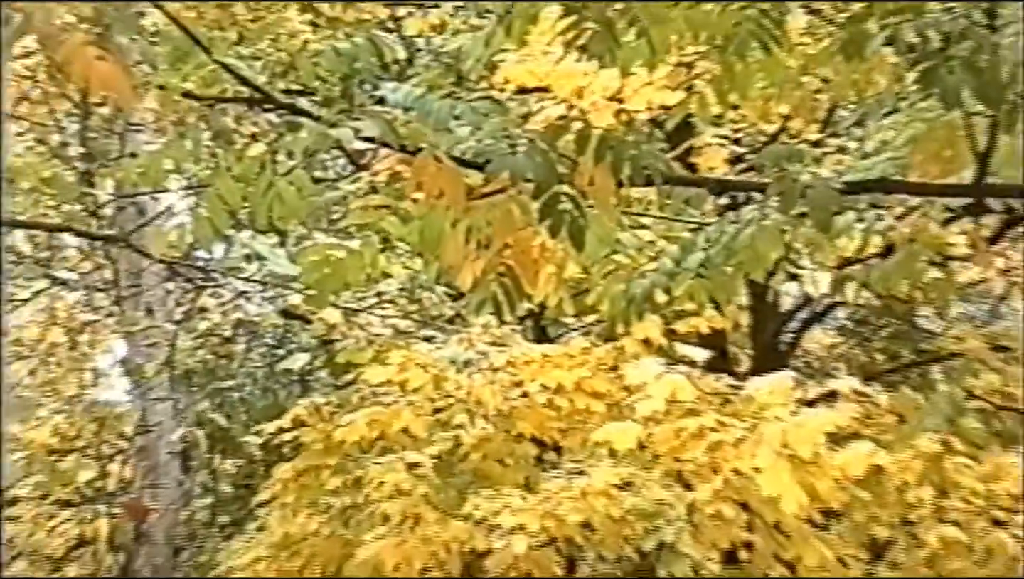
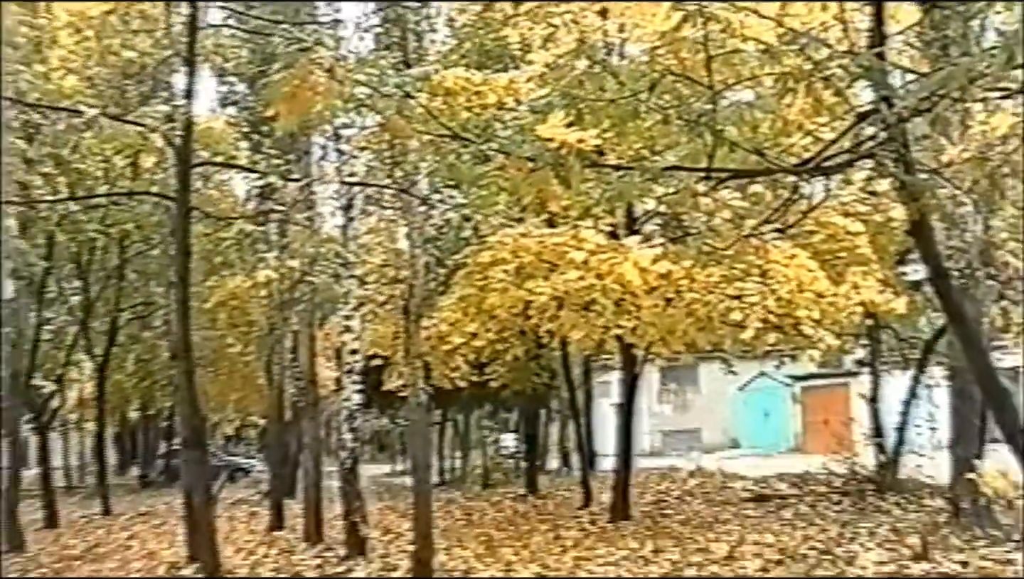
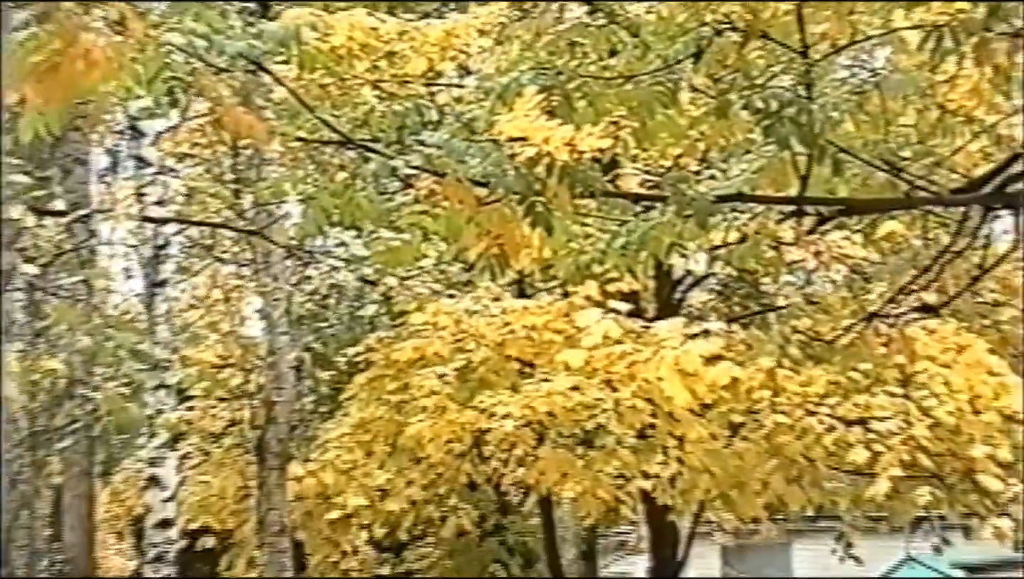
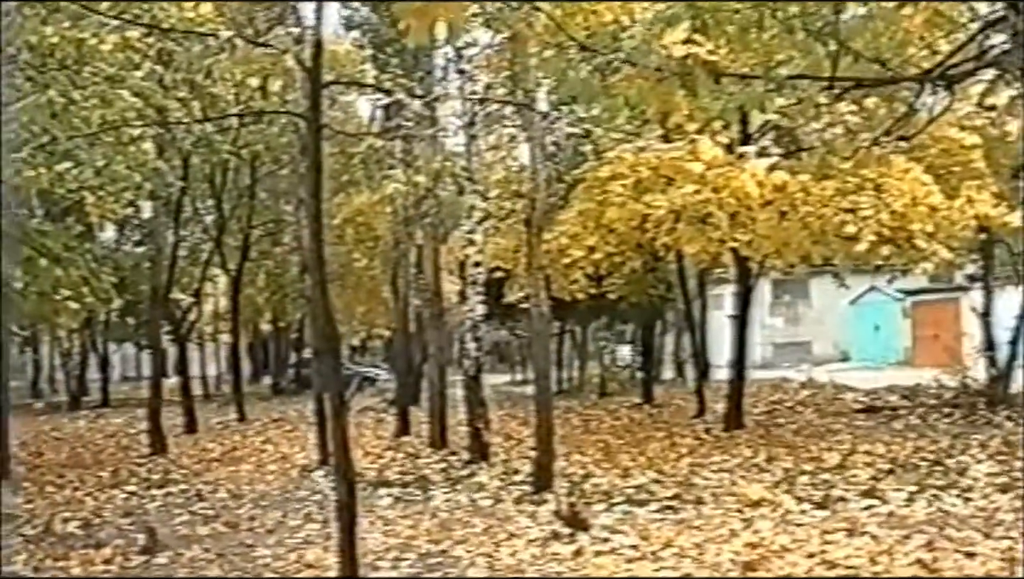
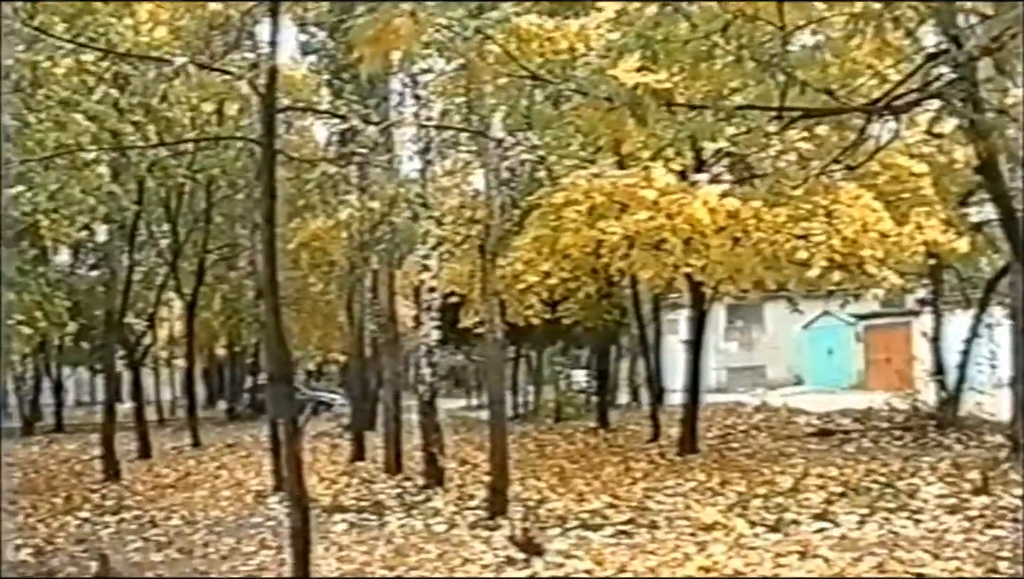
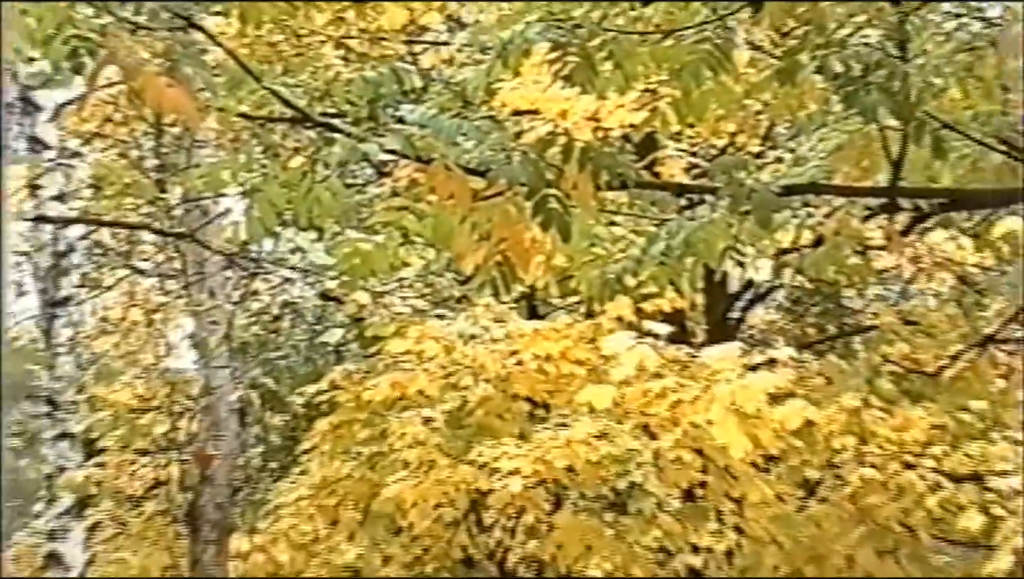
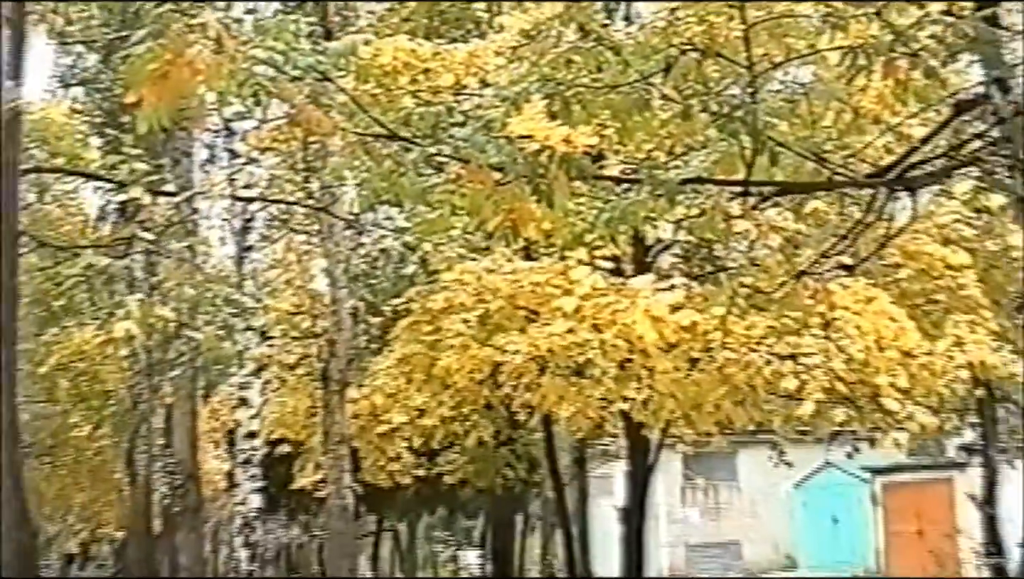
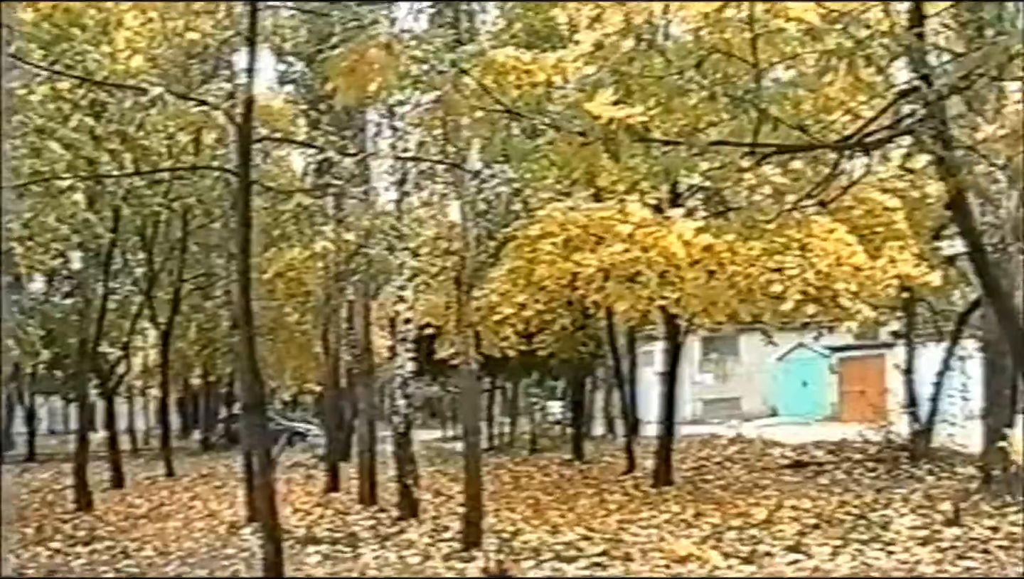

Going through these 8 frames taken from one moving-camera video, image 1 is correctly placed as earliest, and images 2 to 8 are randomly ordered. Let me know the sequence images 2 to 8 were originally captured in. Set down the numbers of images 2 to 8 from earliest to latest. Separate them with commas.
6, 3, 7, 2, 8, 5, 4
